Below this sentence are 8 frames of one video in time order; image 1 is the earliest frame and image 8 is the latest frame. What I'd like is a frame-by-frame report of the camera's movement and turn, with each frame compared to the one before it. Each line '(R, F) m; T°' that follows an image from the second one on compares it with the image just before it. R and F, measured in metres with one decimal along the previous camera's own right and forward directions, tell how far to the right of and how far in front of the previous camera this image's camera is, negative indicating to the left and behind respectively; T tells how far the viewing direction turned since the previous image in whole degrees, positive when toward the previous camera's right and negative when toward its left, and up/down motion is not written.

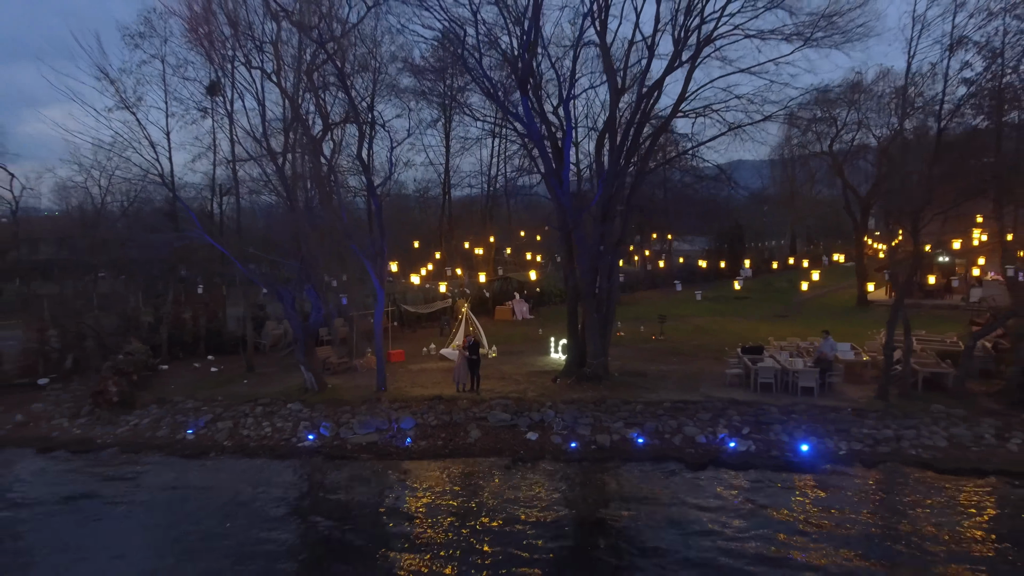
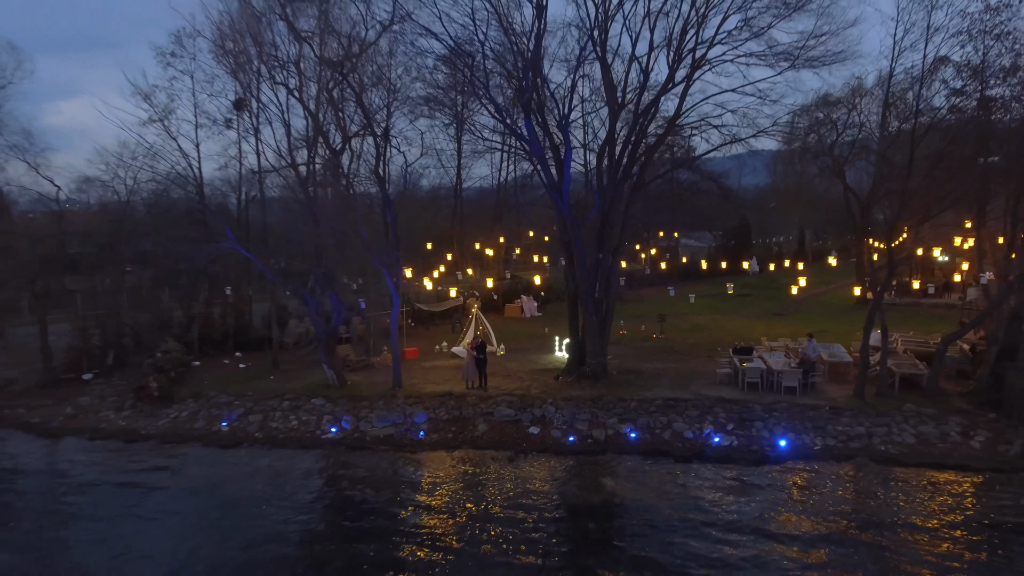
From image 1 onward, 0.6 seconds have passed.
(+0.2, -1.0) m; -1°
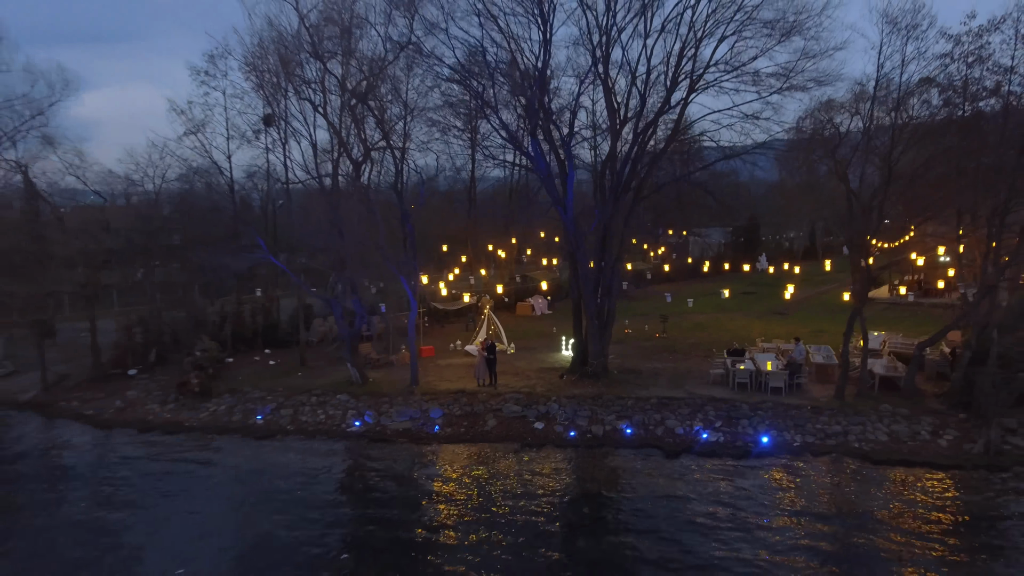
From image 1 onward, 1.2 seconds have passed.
(+0.2, -1.1) m; -2°
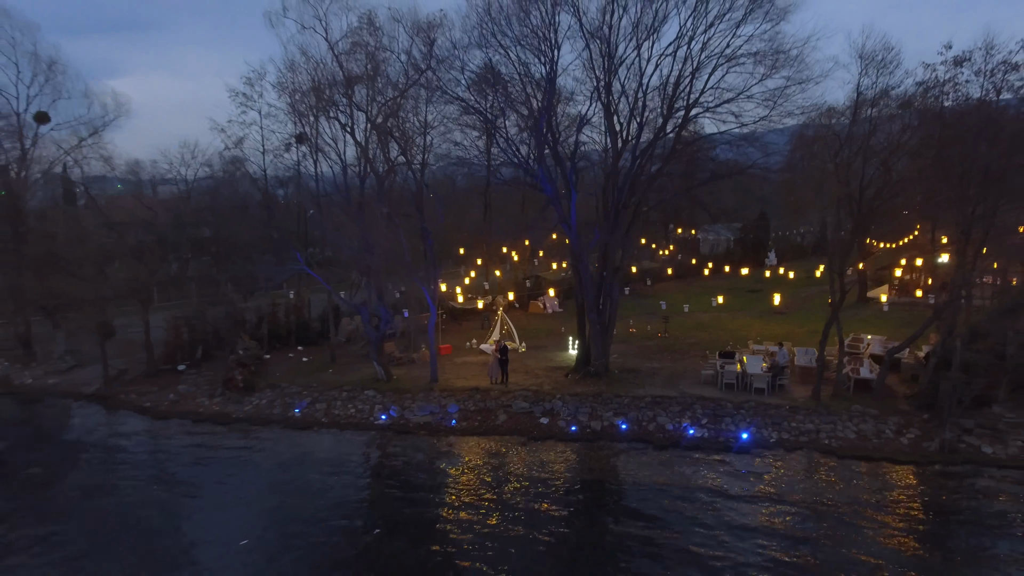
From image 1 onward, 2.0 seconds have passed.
(+0.3, -1.5) m; -2°
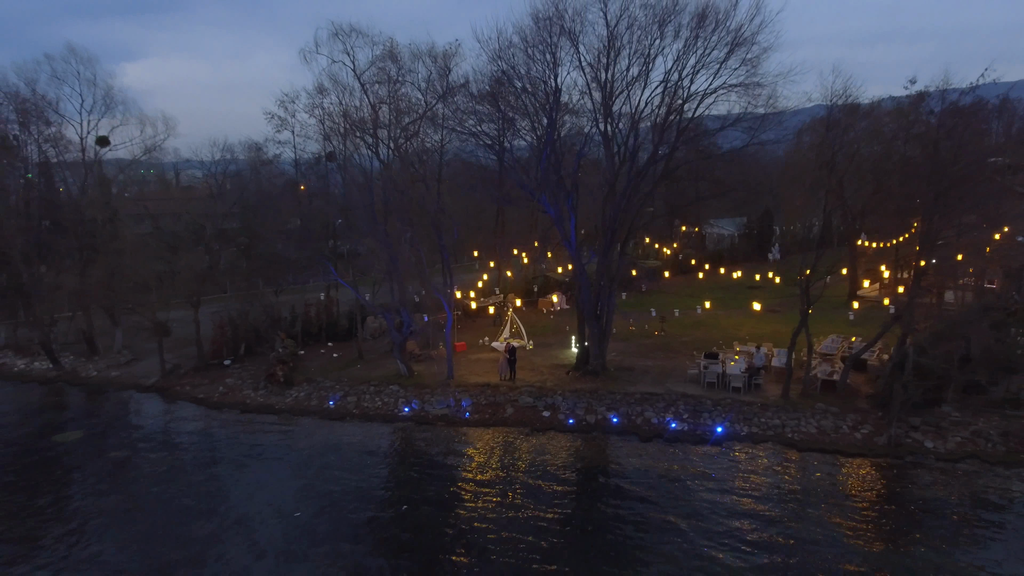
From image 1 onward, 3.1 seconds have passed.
(+0.3, -2.0) m; -2°
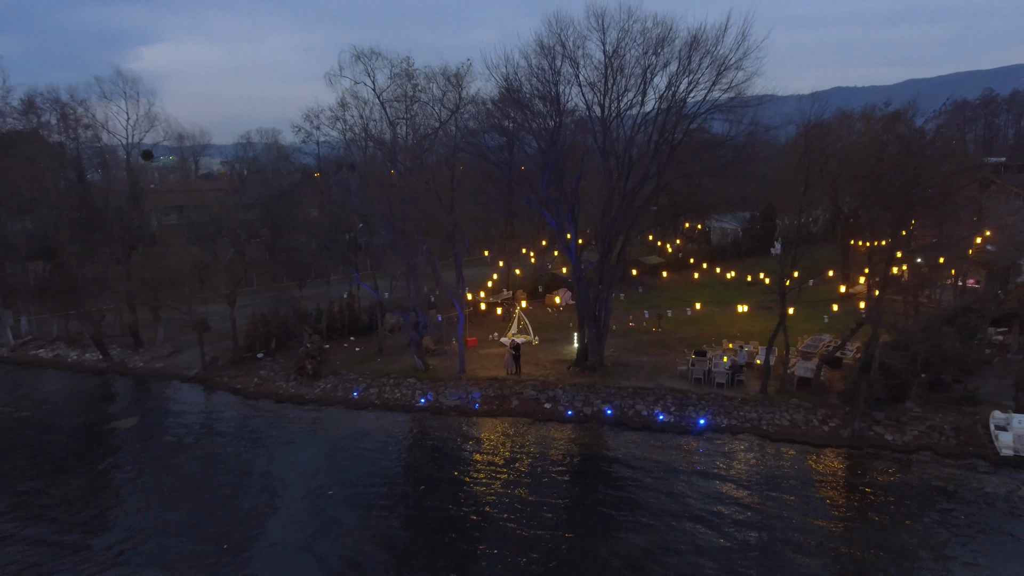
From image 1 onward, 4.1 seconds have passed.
(+0.3, -1.8) m; -1°
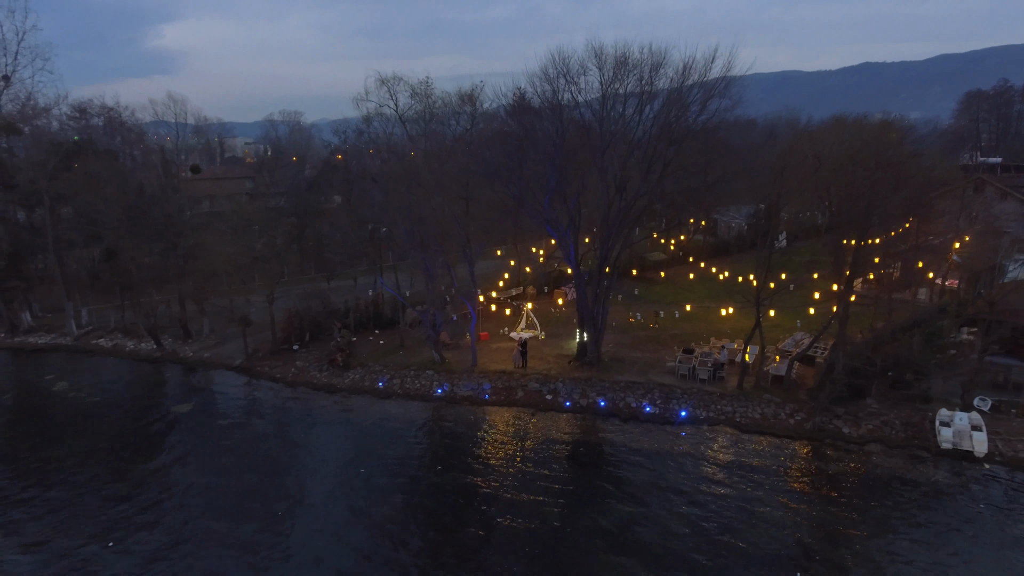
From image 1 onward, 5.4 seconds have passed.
(+0.5, -2.3) m; -2°
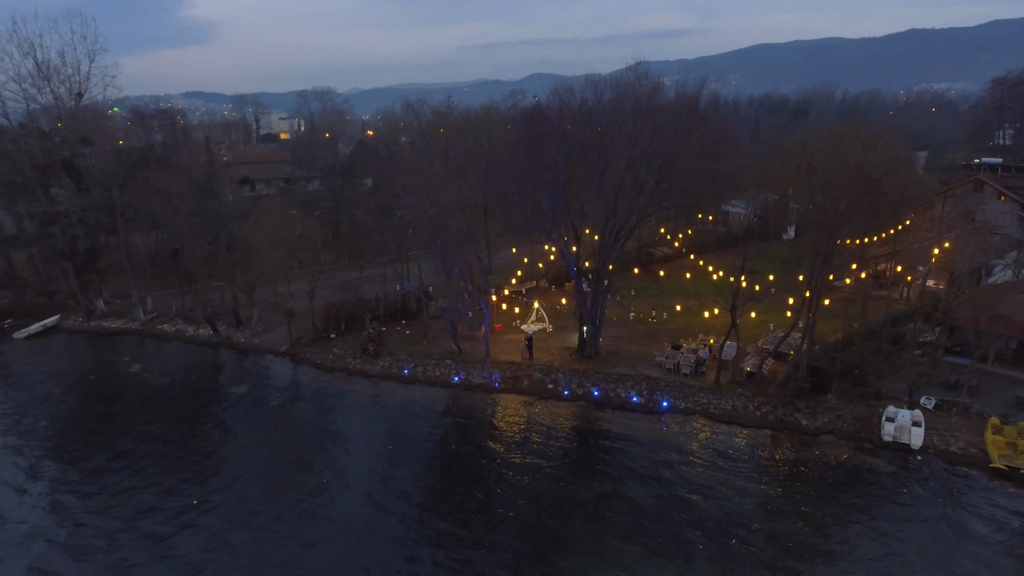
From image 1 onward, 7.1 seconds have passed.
(+1.0, -3.0) m; -3°
